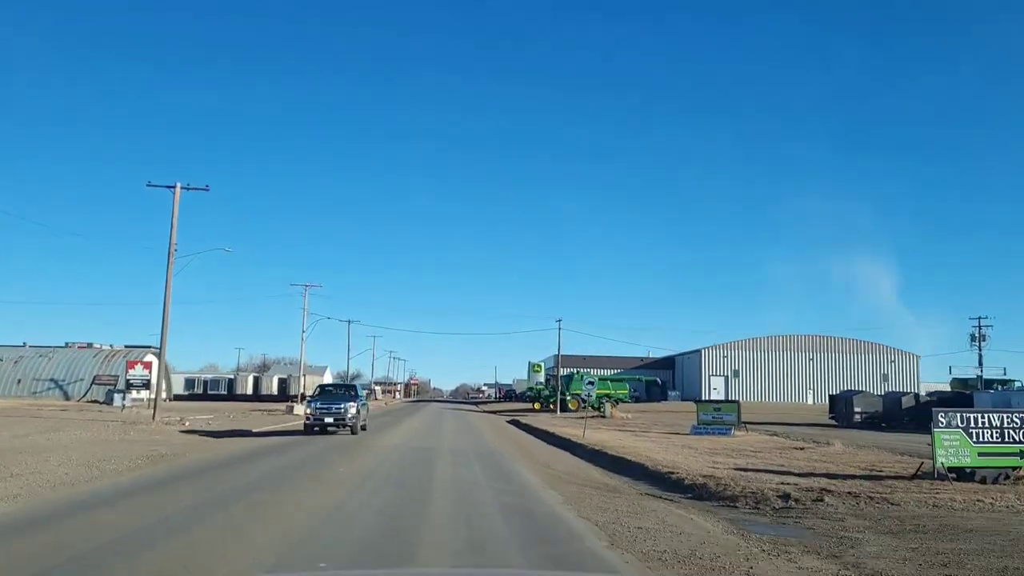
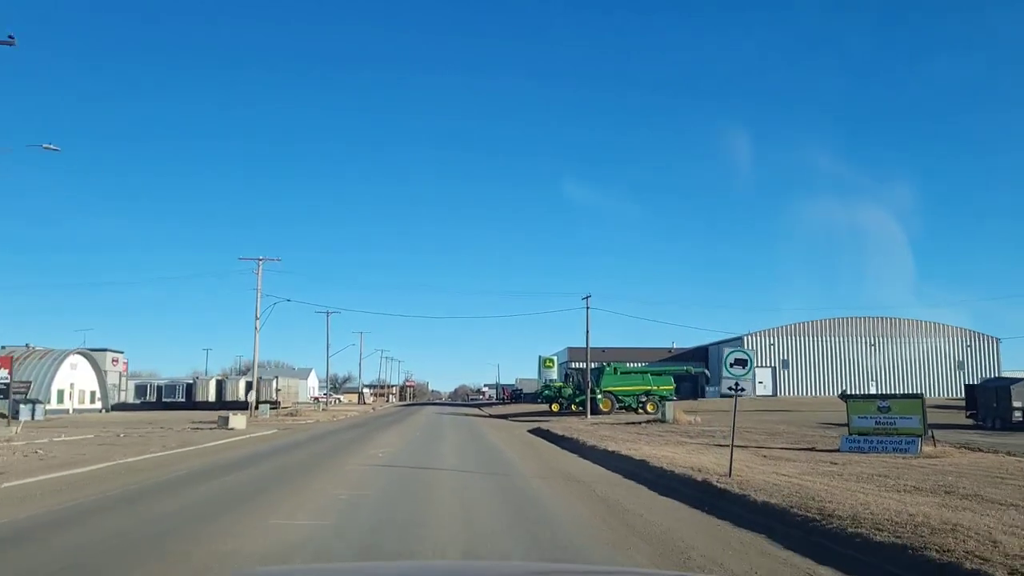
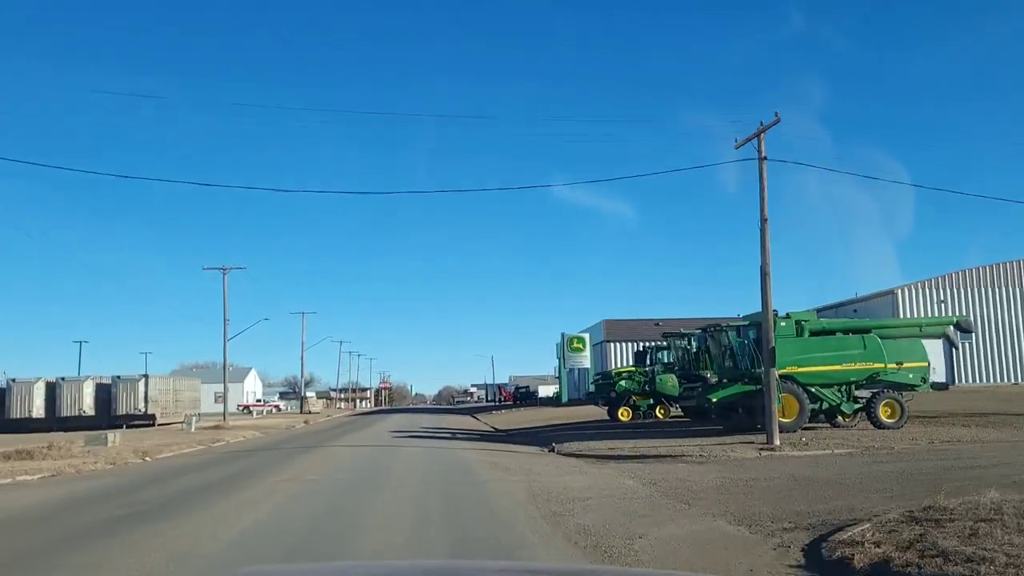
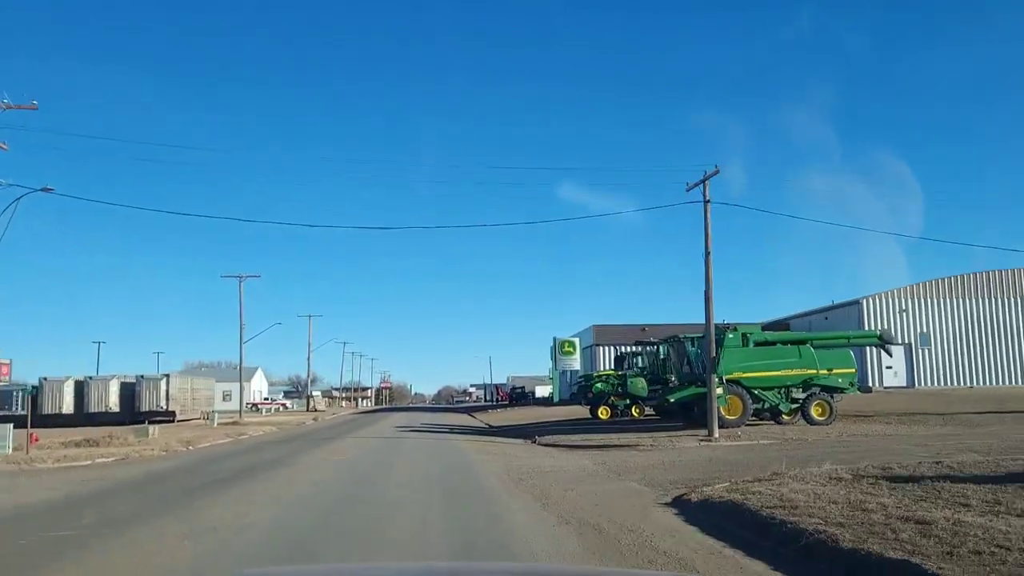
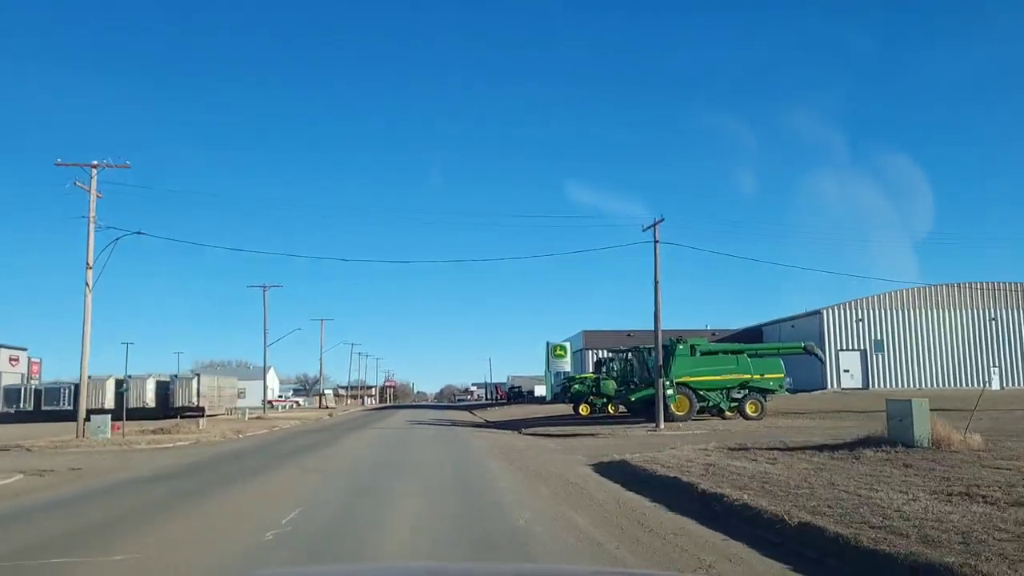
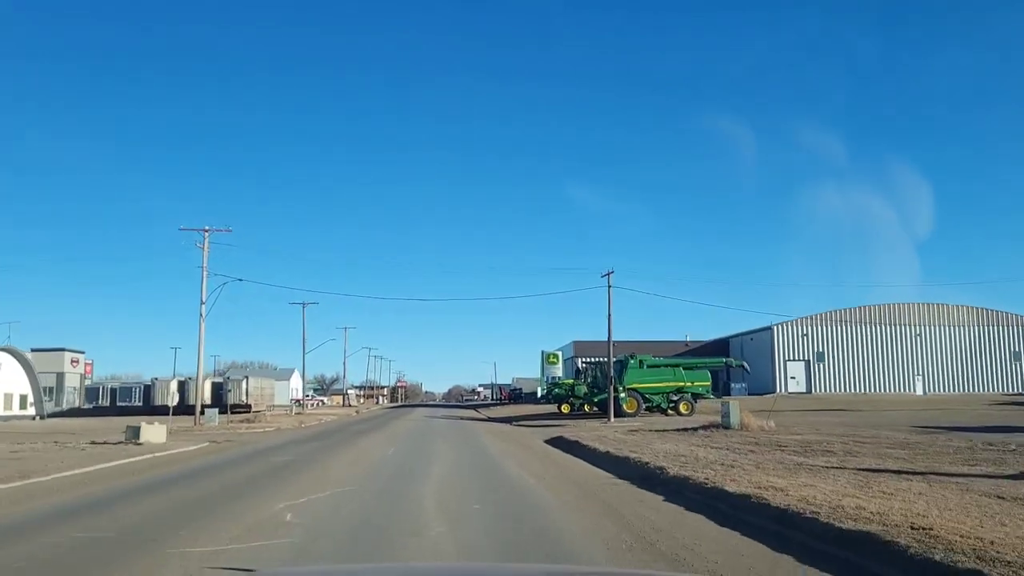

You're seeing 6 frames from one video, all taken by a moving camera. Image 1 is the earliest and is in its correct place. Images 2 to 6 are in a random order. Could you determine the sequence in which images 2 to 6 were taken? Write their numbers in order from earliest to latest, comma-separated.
2, 6, 5, 4, 3
